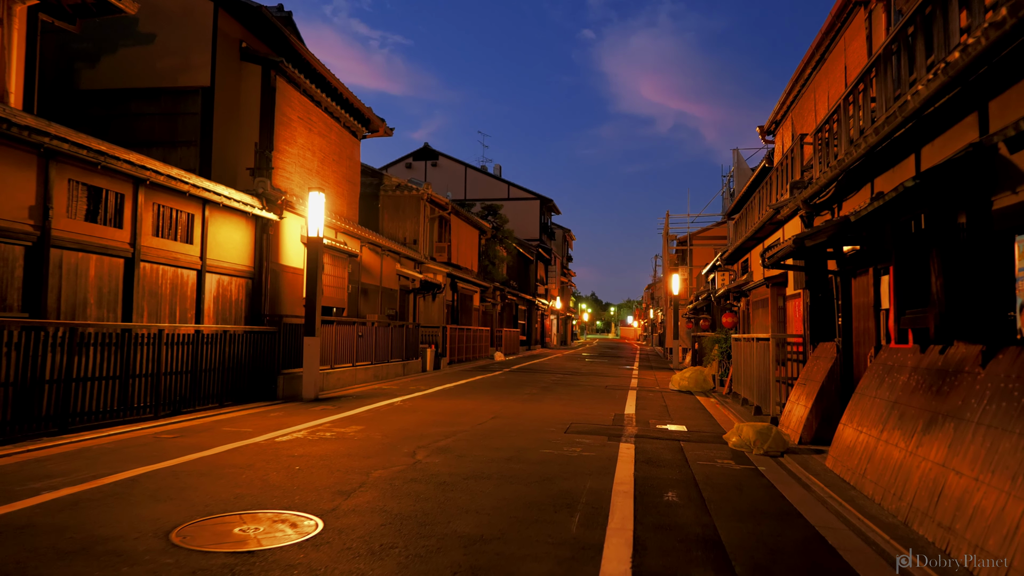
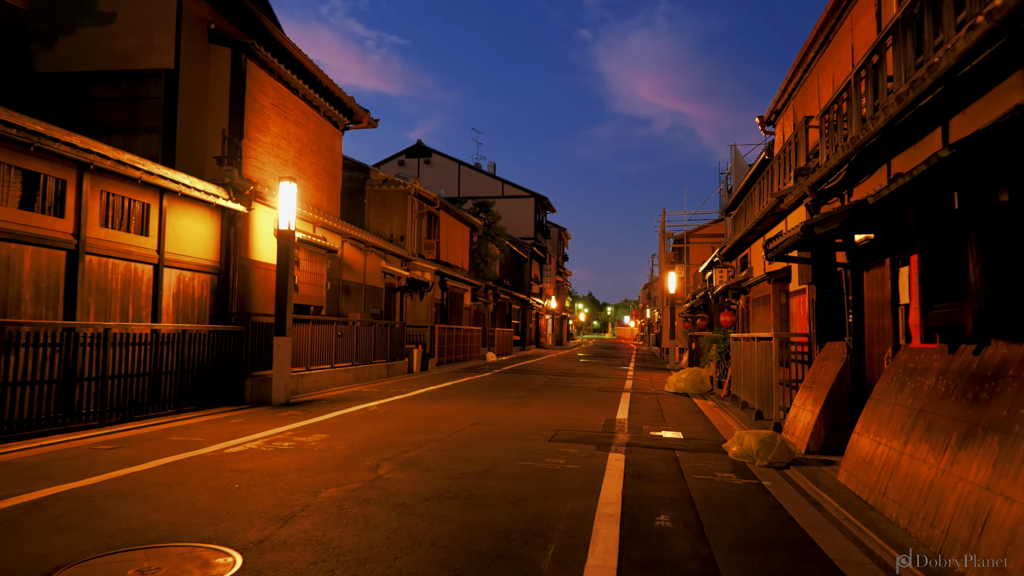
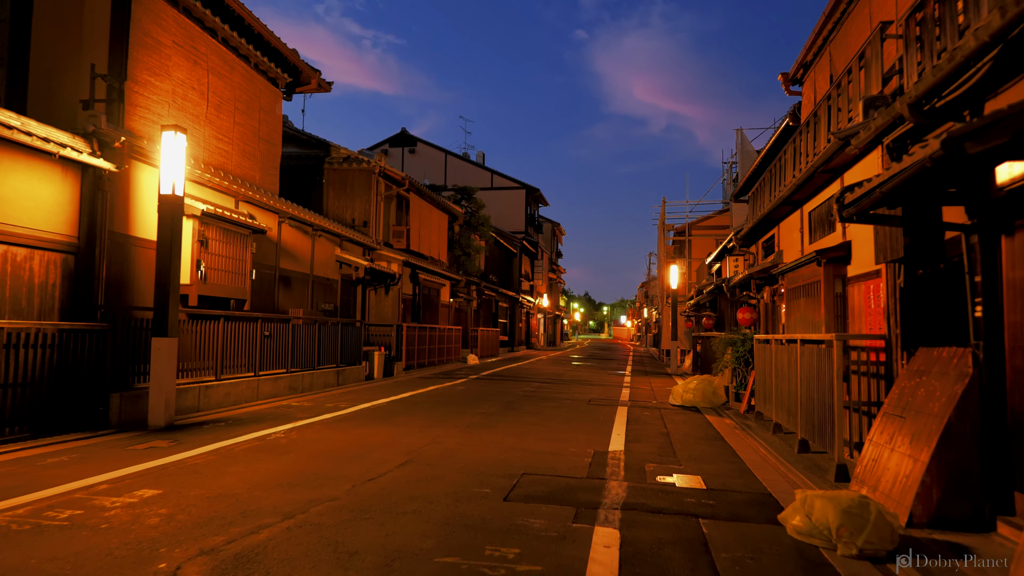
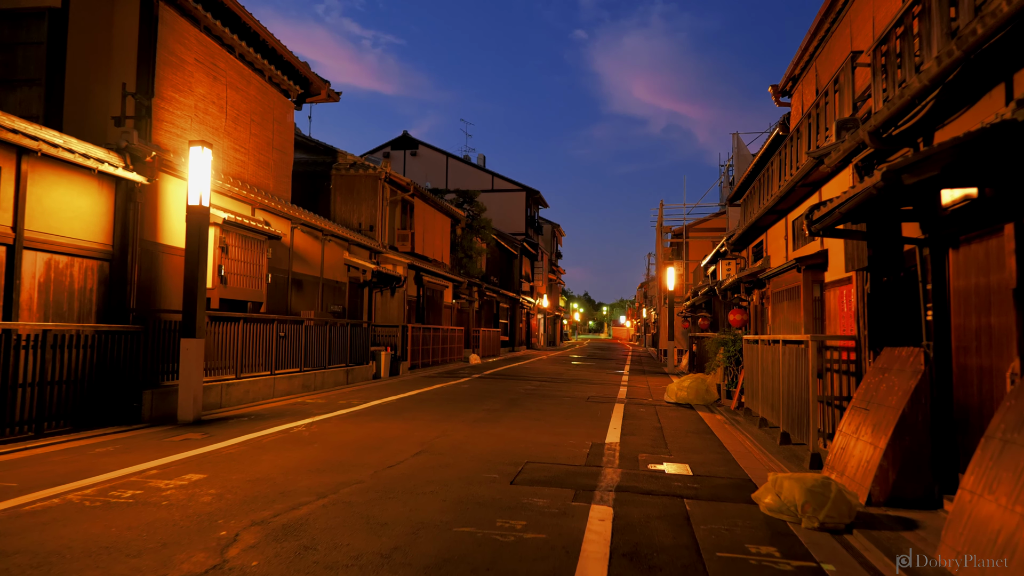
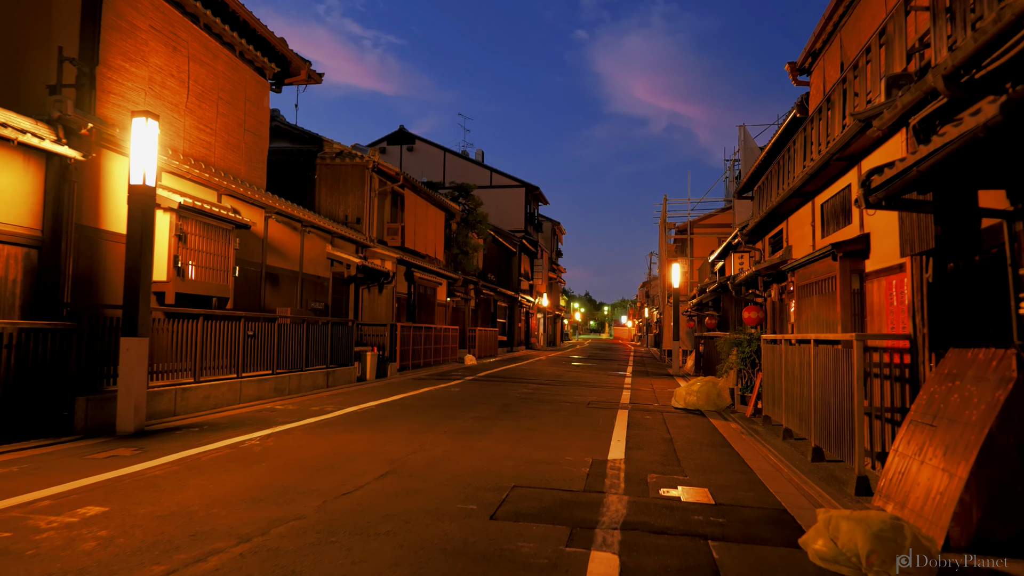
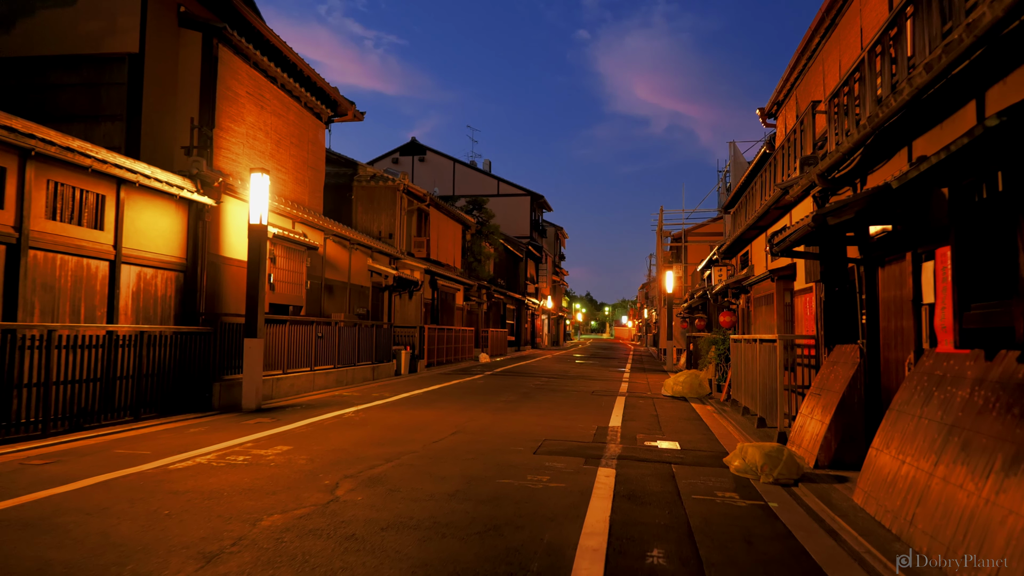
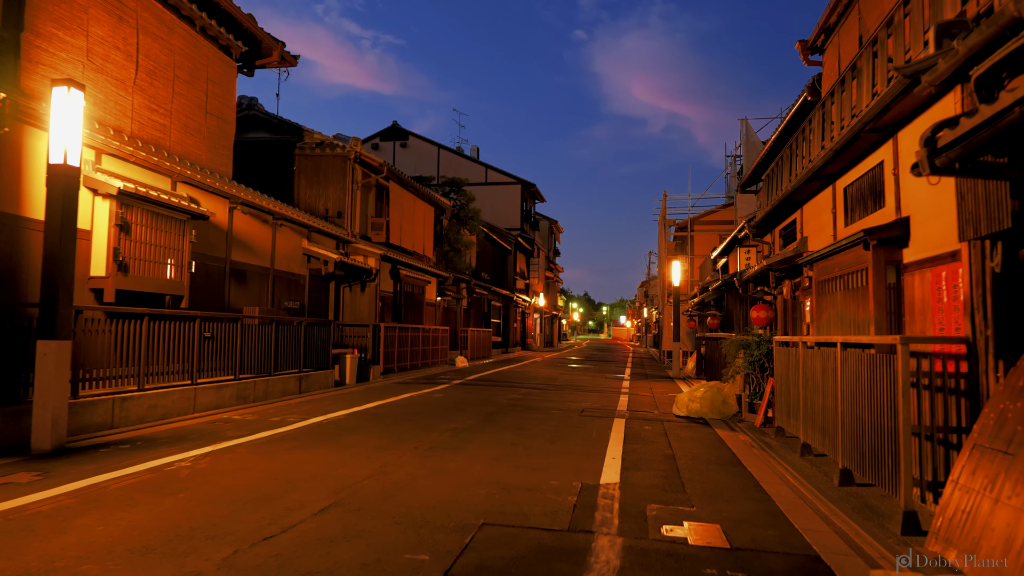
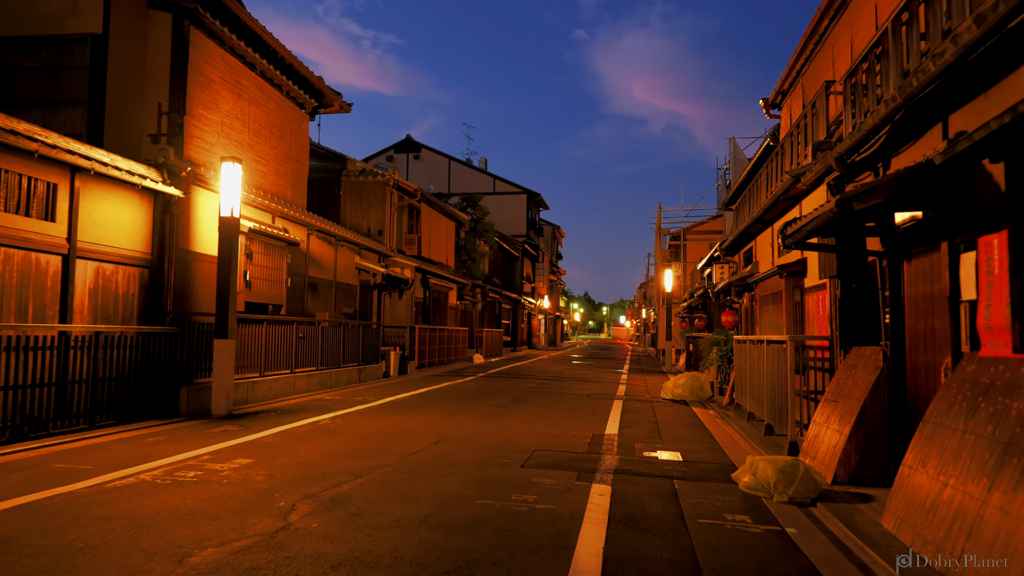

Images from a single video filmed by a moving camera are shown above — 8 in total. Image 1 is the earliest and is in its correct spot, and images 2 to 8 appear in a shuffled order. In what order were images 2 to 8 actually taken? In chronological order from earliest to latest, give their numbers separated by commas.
2, 6, 8, 4, 3, 5, 7
